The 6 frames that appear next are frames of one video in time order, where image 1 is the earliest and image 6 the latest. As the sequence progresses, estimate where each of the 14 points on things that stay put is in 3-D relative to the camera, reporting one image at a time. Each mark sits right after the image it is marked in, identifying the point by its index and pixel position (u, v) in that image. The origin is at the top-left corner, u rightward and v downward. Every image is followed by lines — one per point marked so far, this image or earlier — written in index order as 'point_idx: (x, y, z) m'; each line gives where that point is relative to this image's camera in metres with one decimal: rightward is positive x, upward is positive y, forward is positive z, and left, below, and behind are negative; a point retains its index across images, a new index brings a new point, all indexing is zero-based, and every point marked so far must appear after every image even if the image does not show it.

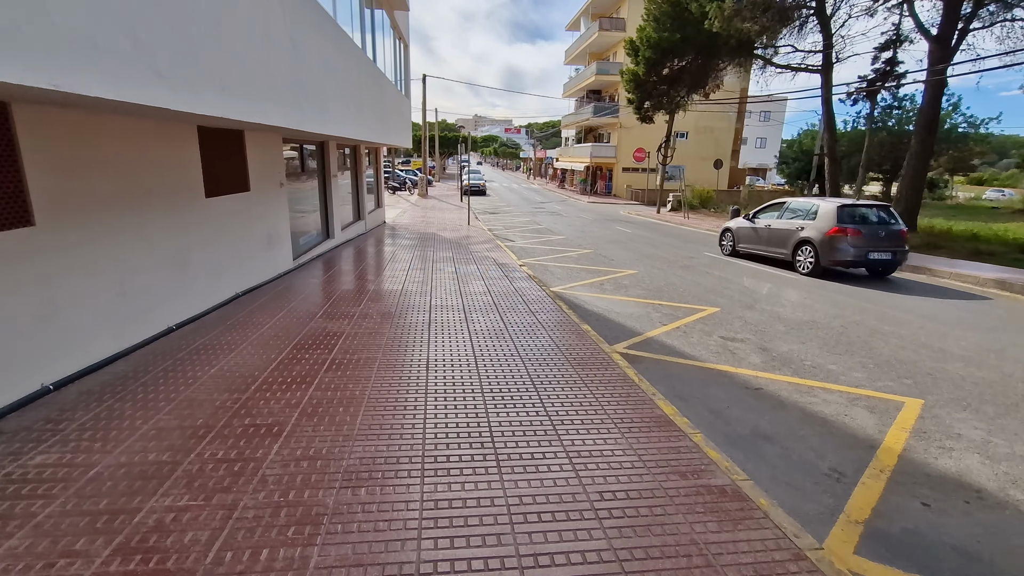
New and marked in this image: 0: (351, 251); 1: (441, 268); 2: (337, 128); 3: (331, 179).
0: (-3.7, +0.8, +11.7) m
1: (-1.4, +0.4, +10.5) m
2: (-3.0, +2.8, +9.3) m
3: (-4.1, +2.4, +11.8) m
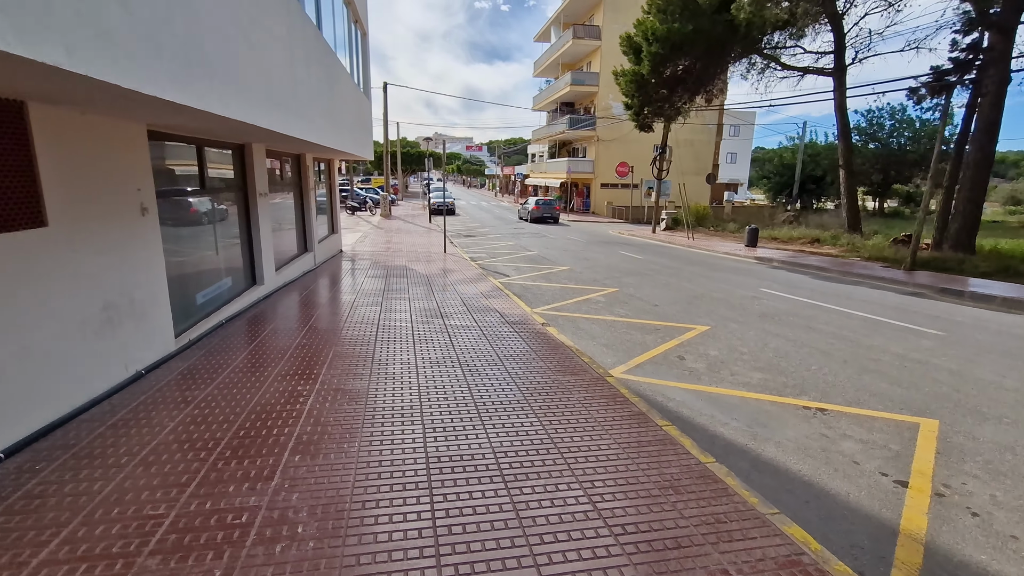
0: (-3.5, -0.2, +8.1) m
1: (-1.2, -0.5, +7.0) m
2: (-2.7, +1.9, +5.8) m
3: (-4.0, +1.4, +8.2) m
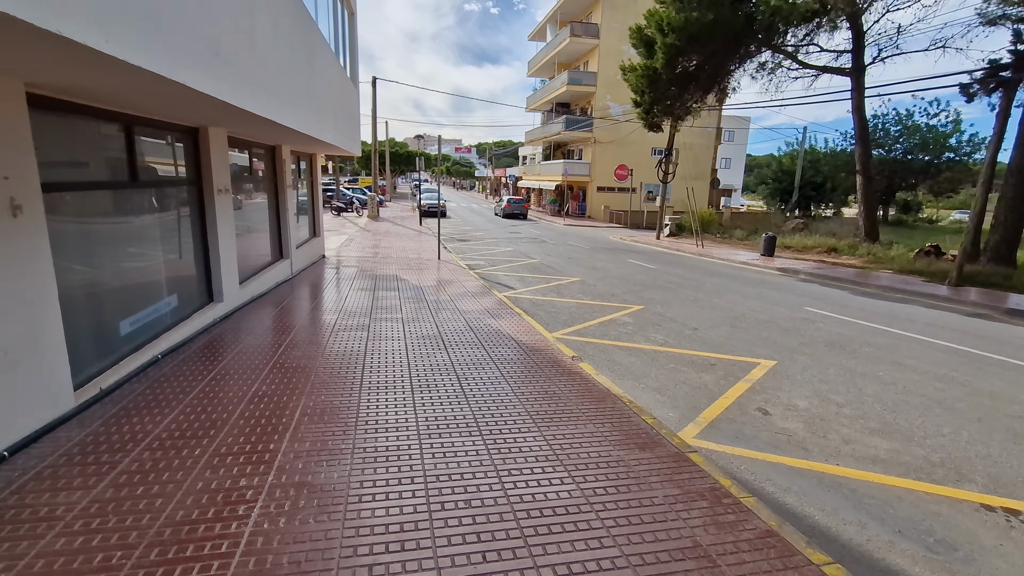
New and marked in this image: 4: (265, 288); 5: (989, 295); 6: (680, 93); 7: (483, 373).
0: (-3.3, -0.5, +6.6) m
1: (-1.0, -0.8, +5.5) m
2: (-2.4, +1.6, +4.3) m
3: (-3.8, +1.2, +6.7) m
4: (-4.3, 0.0, +9.0) m
5: (+10.4, -0.2, +11.3) m
6: (+5.4, +6.3, +16.9) m
7: (-0.3, -0.8, +5.2) m
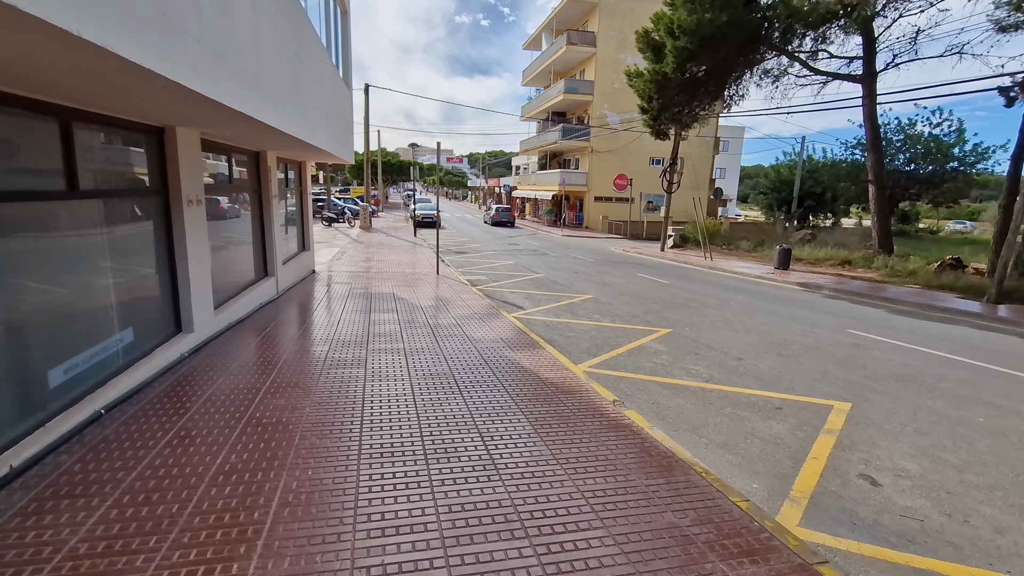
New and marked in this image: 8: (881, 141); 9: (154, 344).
0: (-3.1, -0.8, +5.6) m
1: (-0.7, -1.0, +4.6) m
2: (-2.2, +1.4, +3.4) m
3: (-3.5, +0.9, +5.7) m
4: (-4.1, -0.3, +8.0) m
5: (+10.6, -0.5, +10.6) m
6: (+5.5, +5.9, +16.2) m
7: (0.0, -1.1, +4.2) m
8: (+12.9, +5.1, +18.3) m
9: (-3.5, -0.6, +5.2) m
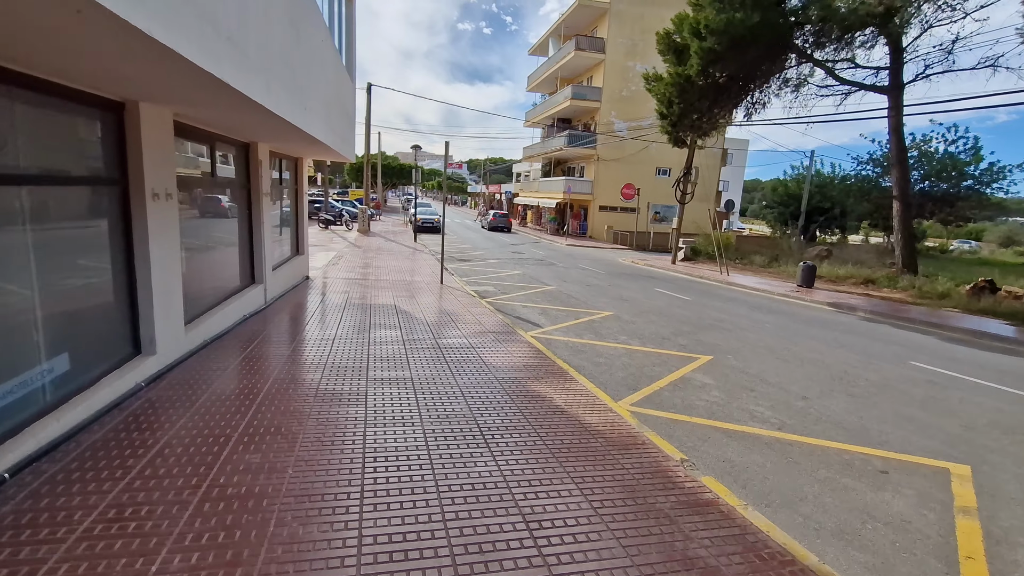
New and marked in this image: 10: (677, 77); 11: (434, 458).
0: (-2.8, -0.9, +4.6) m
1: (-0.4, -1.2, +3.5) m
2: (-1.8, +1.3, +2.4) m
3: (-3.2, +0.7, +4.7) m
4: (-3.8, -0.4, +6.9) m
5: (+10.8, -1.0, +9.7) m
6: (+5.8, +5.4, +15.3) m
7: (+0.3, -1.3, +3.2) m
8: (+13.2, +4.4, +17.5) m
9: (-3.2, -0.7, +4.1) m
10: (+4.8, +6.3, +15.8) m
11: (-0.5, -1.2, +3.6) m
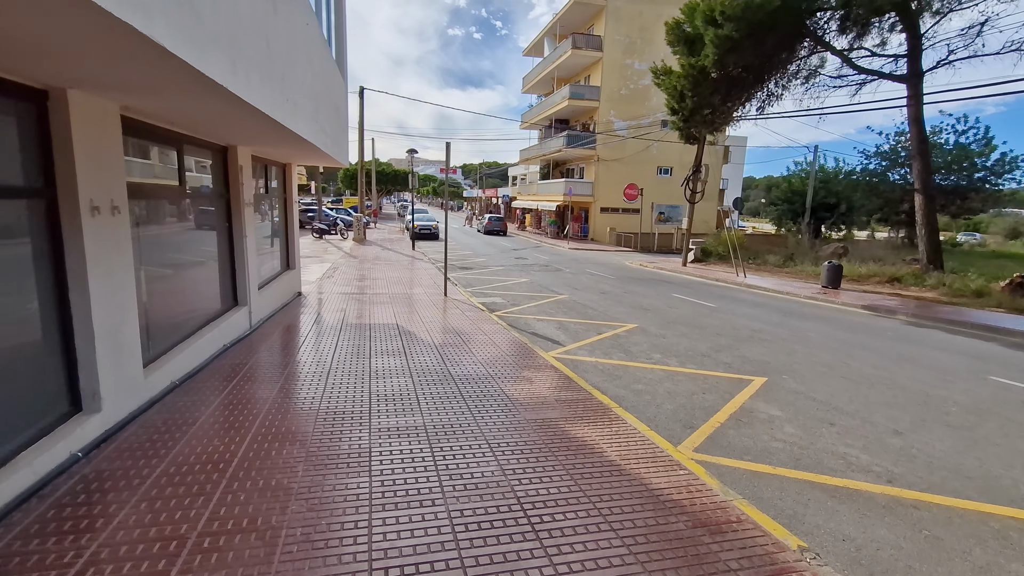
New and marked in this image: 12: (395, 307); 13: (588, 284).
0: (-2.5, -1.1, +3.6) m
1: (-0.1, -1.4, +2.6) m
2: (-1.6, +1.1, +1.4) m
3: (-2.9, +0.5, +3.7) m
4: (-3.5, -0.7, +6.0) m
5: (+11.1, -1.0, +8.8) m
6: (+5.9, +5.3, +14.5) m
7: (+0.6, -1.4, +2.2) m
8: (+13.3, +4.5, +16.6) m
9: (-3.0, -0.9, +3.2) m
10: (+4.9, +6.1, +14.9) m
11: (-0.2, -1.4, +2.6) m
12: (-2.3, -0.4, +10.3) m
13: (+2.2, +0.1, +14.9) m
